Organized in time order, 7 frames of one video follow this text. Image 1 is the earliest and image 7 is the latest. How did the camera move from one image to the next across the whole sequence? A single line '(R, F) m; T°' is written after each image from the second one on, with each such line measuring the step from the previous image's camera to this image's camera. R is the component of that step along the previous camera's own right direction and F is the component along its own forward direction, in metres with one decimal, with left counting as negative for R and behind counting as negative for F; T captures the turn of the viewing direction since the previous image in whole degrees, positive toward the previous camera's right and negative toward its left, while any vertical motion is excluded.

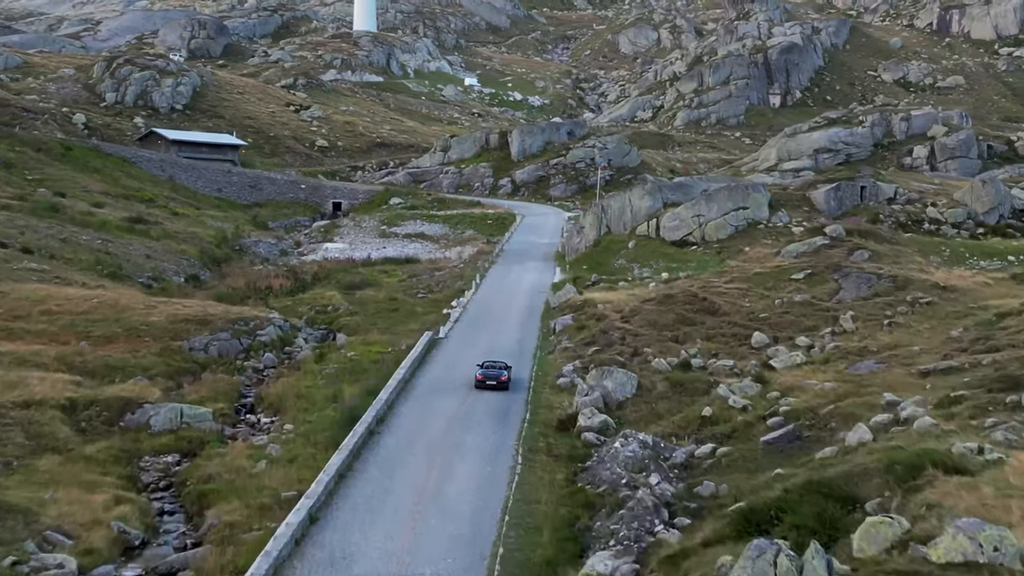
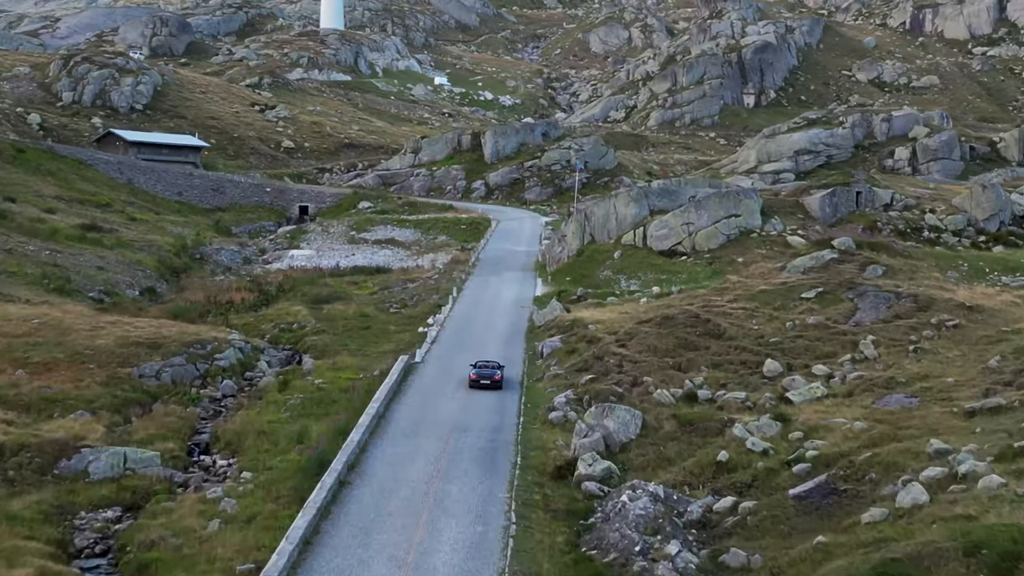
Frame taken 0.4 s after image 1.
(-0.3, +2.8) m; +1°
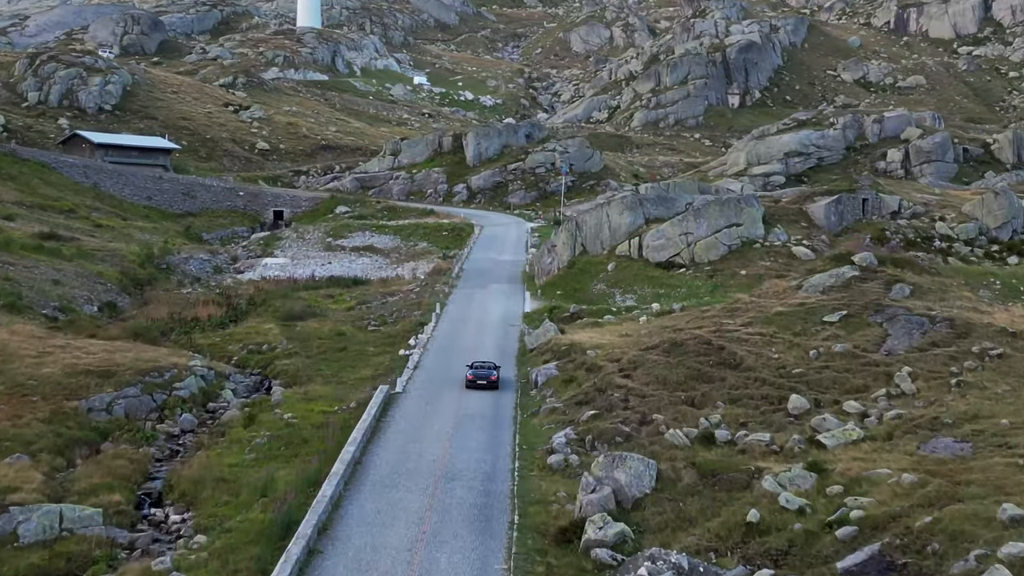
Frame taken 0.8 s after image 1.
(-0.2, +2.9) m; +1°
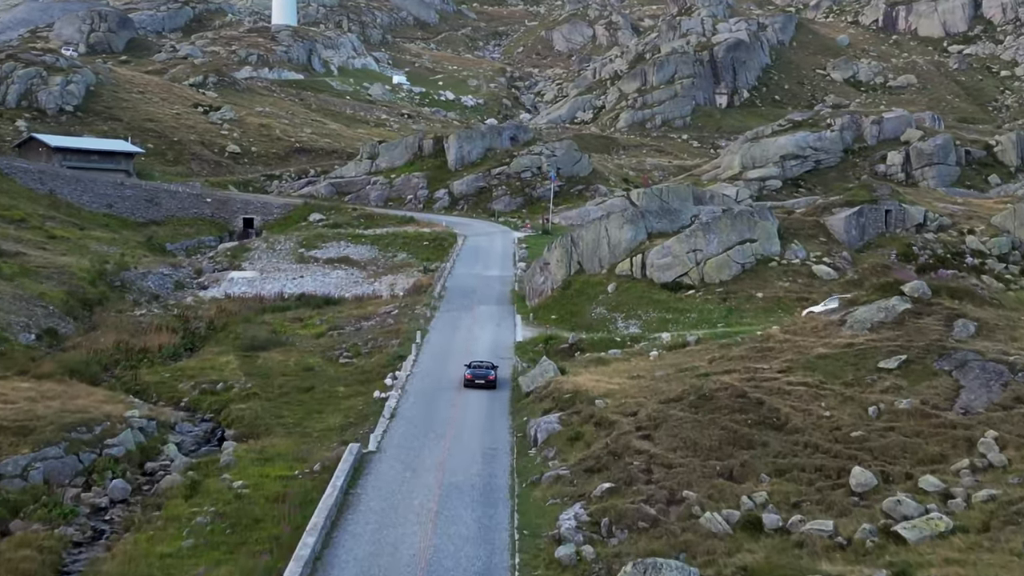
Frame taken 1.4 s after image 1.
(-0.2, +4.3) m; +1°
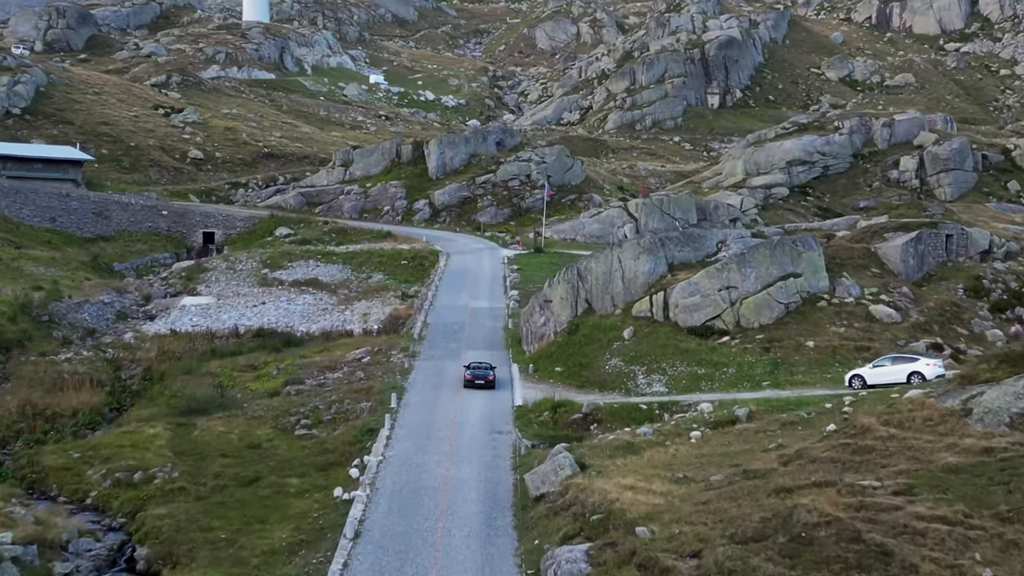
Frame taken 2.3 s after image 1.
(-0.4, +6.5) m; +1°
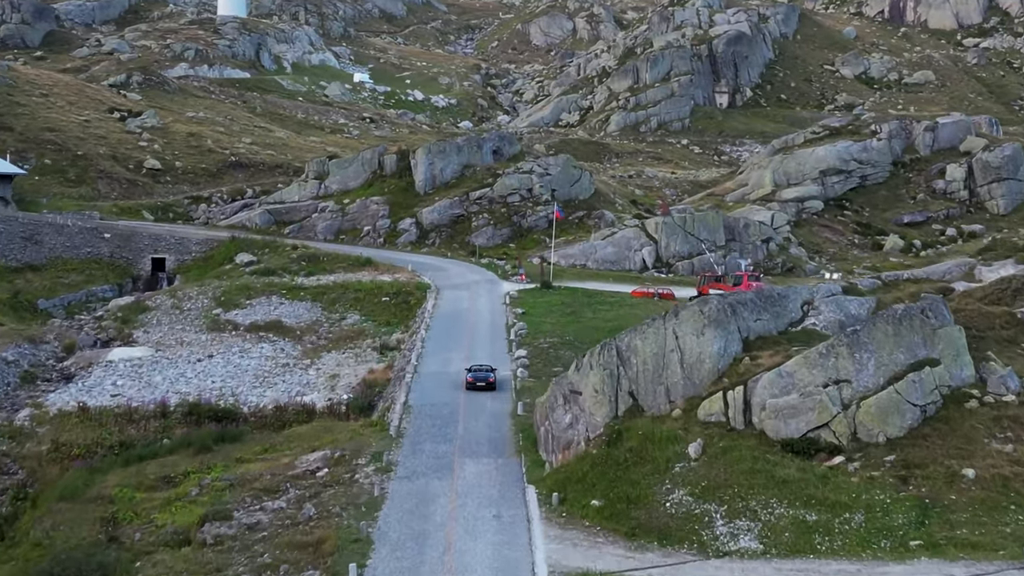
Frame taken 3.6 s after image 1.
(-0.4, +9.4) m; 0°
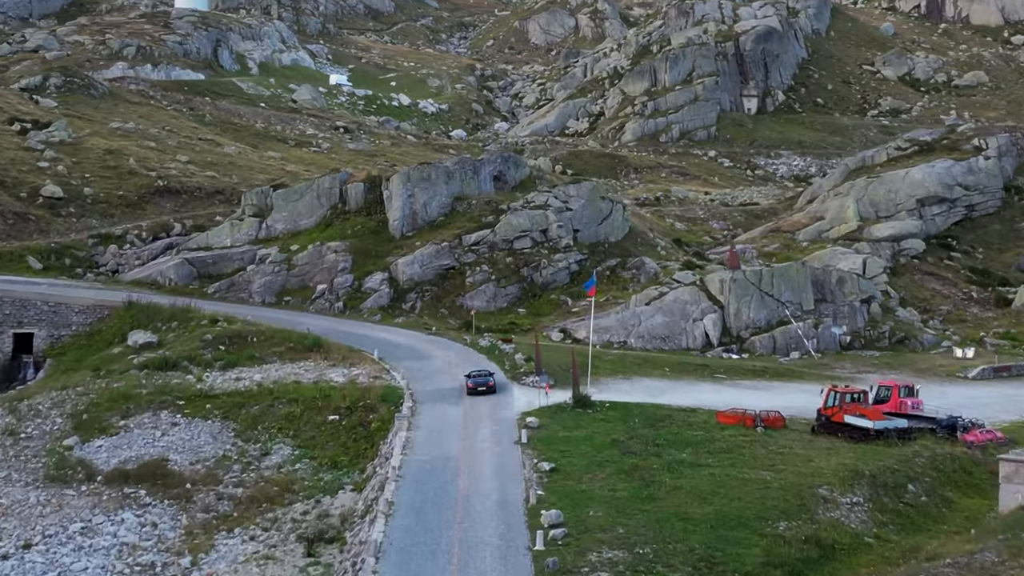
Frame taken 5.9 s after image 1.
(-0.5, +16.6) m; 0°
